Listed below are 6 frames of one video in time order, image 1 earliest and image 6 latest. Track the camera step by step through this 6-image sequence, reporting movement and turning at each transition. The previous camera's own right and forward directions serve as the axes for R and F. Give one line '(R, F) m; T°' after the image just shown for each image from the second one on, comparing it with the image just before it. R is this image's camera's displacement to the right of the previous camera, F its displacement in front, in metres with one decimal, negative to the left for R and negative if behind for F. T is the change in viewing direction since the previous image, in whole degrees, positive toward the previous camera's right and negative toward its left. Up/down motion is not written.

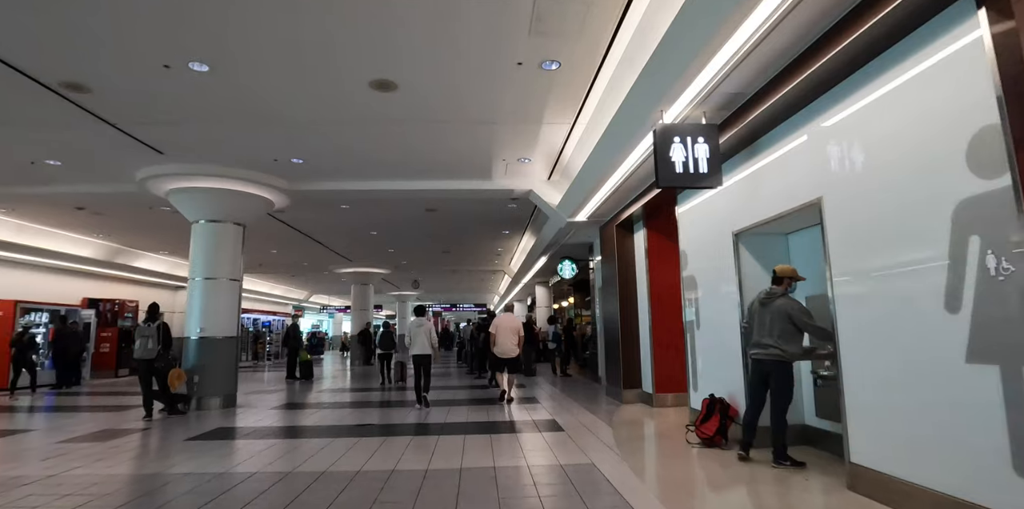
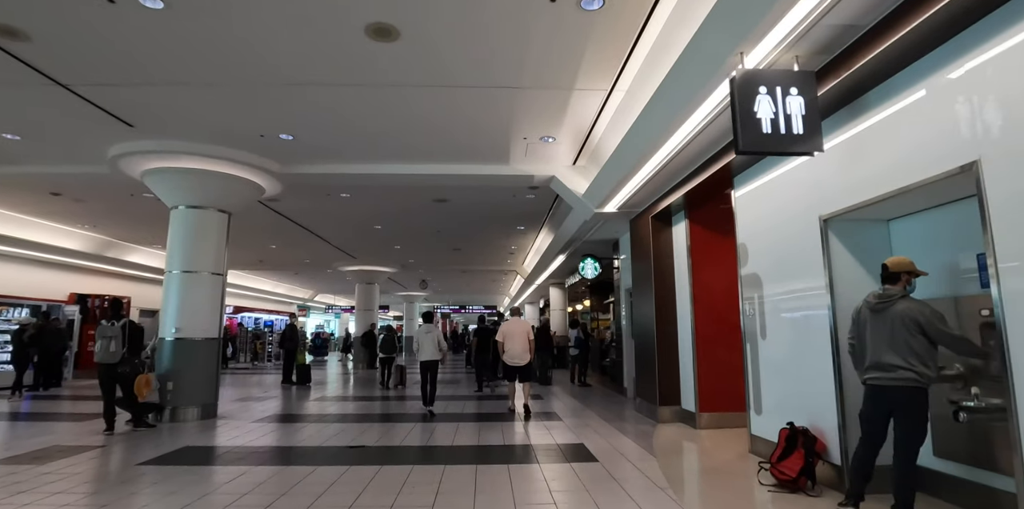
(-0.2, +1.1) m; -1°
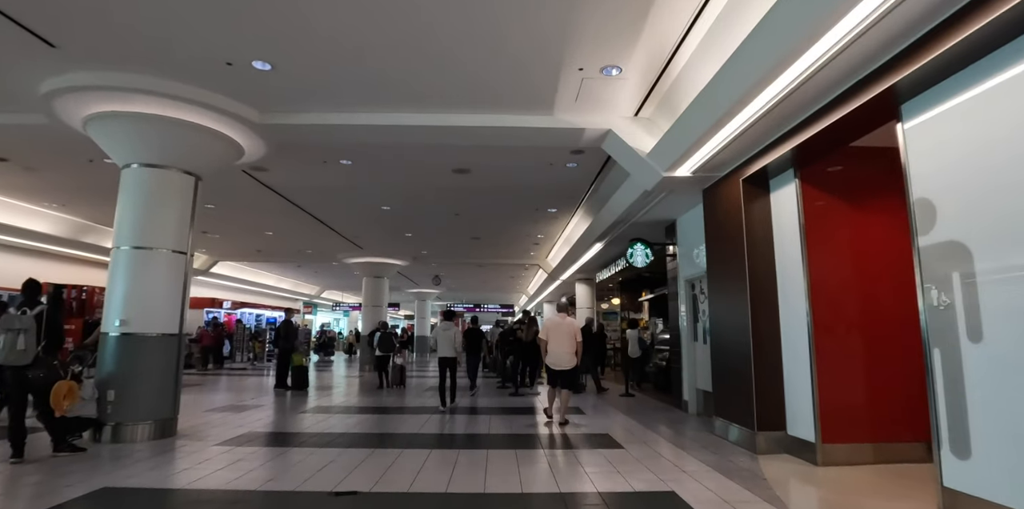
(-0.4, +1.7) m; -1°
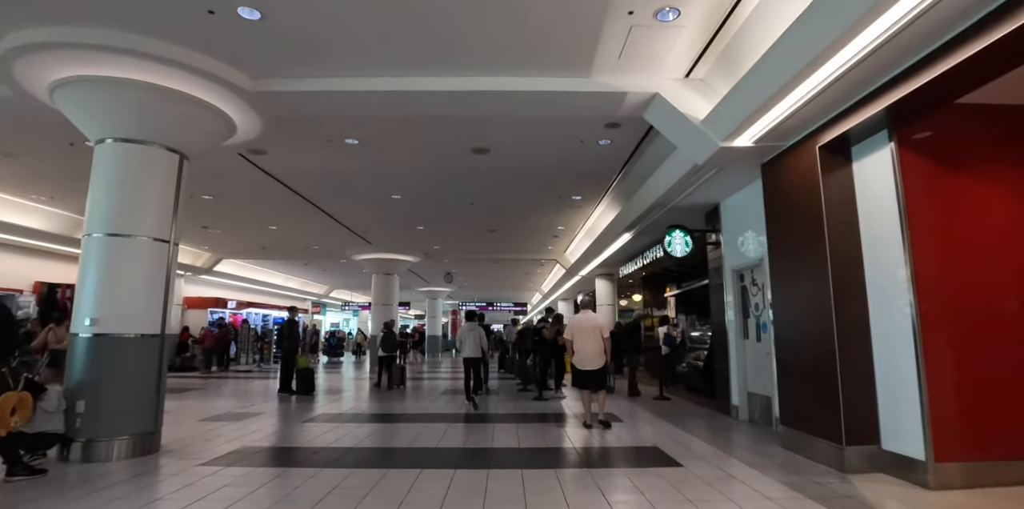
(-0.3, +0.8) m; -1°
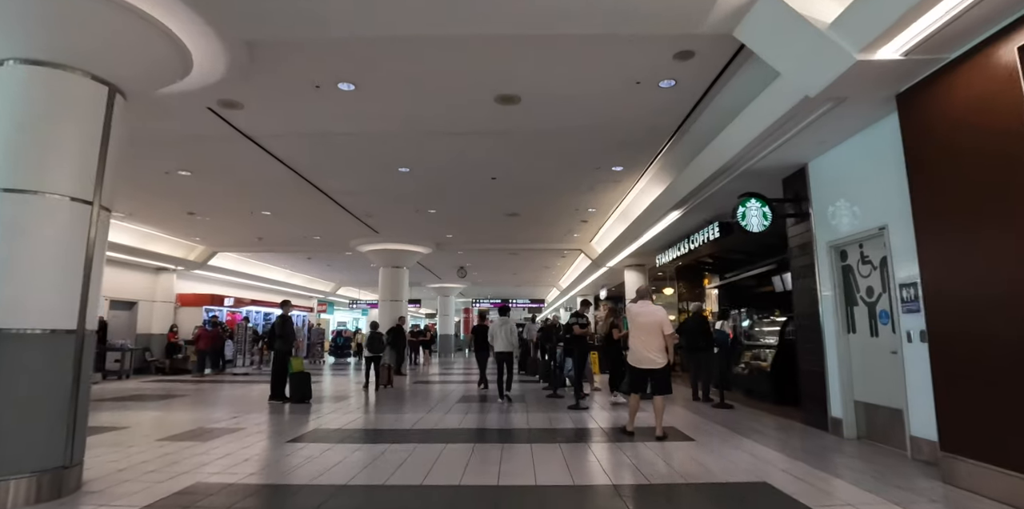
(-0.3, +1.4) m; -1°
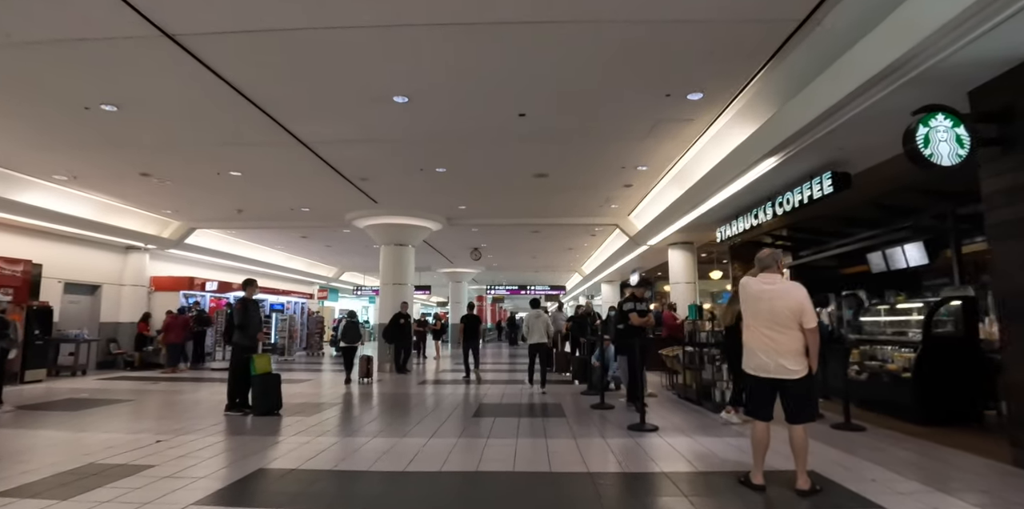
(-0.3, +2.1) m; -1°
